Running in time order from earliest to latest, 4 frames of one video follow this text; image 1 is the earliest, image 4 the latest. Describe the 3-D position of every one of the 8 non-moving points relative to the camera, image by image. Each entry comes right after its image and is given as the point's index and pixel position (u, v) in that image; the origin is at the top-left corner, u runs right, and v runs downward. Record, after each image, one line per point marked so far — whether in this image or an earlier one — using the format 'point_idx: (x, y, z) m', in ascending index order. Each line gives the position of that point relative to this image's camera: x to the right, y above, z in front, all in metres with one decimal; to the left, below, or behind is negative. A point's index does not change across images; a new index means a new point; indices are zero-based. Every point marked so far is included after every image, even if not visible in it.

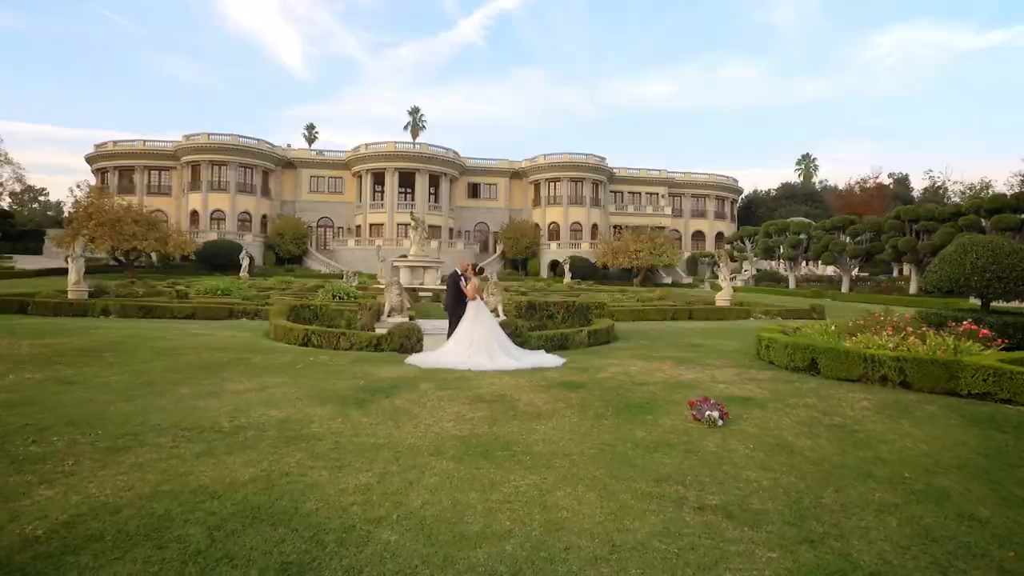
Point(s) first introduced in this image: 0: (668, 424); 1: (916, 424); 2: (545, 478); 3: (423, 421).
0: (+1.1, -1.0, +5.1) m
1: (+3.1, -1.1, +5.4) m
2: (+0.2, -1.1, +3.9) m
3: (-0.7, -1.0, +5.1) m
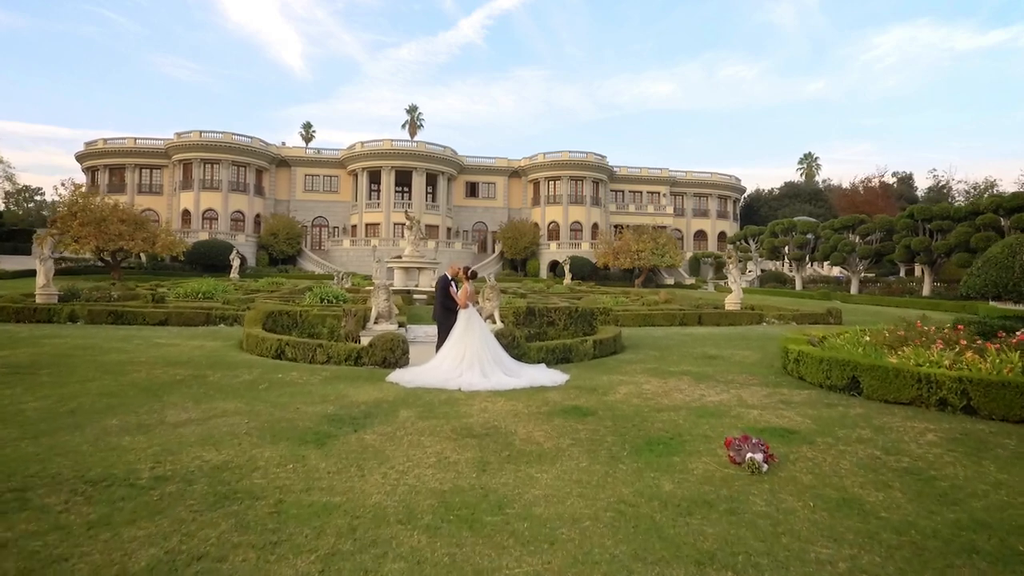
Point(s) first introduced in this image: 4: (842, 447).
0: (+1.1, -1.1, +4.1) m
1: (+3.1, -1.1, +4.4) m
2: (+0.2, -1.1, +2.9) m
3: (-0.7, -1.1, +4.1) m
4: (+2.3, -1.1, +4.8) m
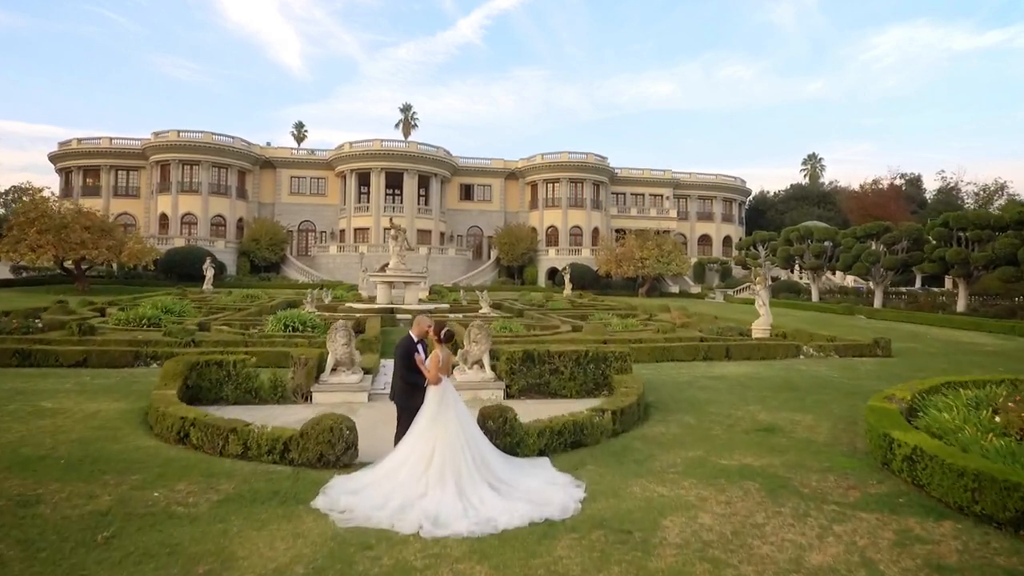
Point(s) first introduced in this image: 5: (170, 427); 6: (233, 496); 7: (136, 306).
0: (+1.0, -1.6, +1.7) m
1: (+3.0, -1.7, +2.0) m
2: (+0.1, -1.7, +0.5) m
3: (-0.8, -1.6, +1.7) m
4: (+2.2, -1.6, +2.4) m
5: (-3.2, -1.3, +6.5) m
6: (-2.0, -1.5, +5.0) m
7: (-10.4, -0.5, +19.2) m
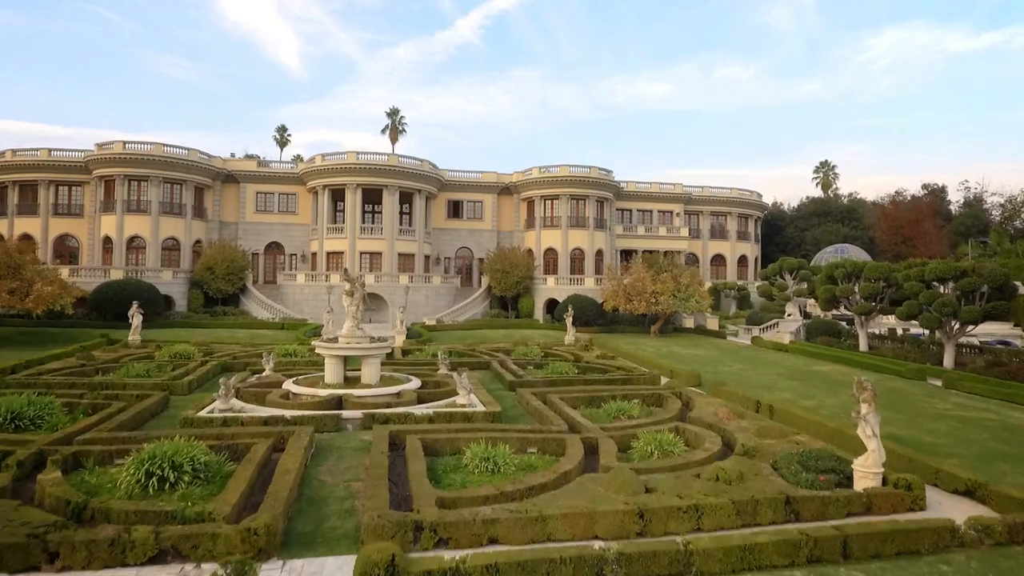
0: (+0.9, -3.5, -3.5) m
1: (+2.9, -3.5, -3.2) m
2: (-0.1, -3.5, -4.7) m
3: (-0.9, -3.4, -3.6) m
4: (+2.0, -3.5, -2.9) m
5: (-3.4, -3.2, +1.3) m
6: (-2.2, -3.3, -0.2) m
7: (-10.6, -2.3, +13.9) m
